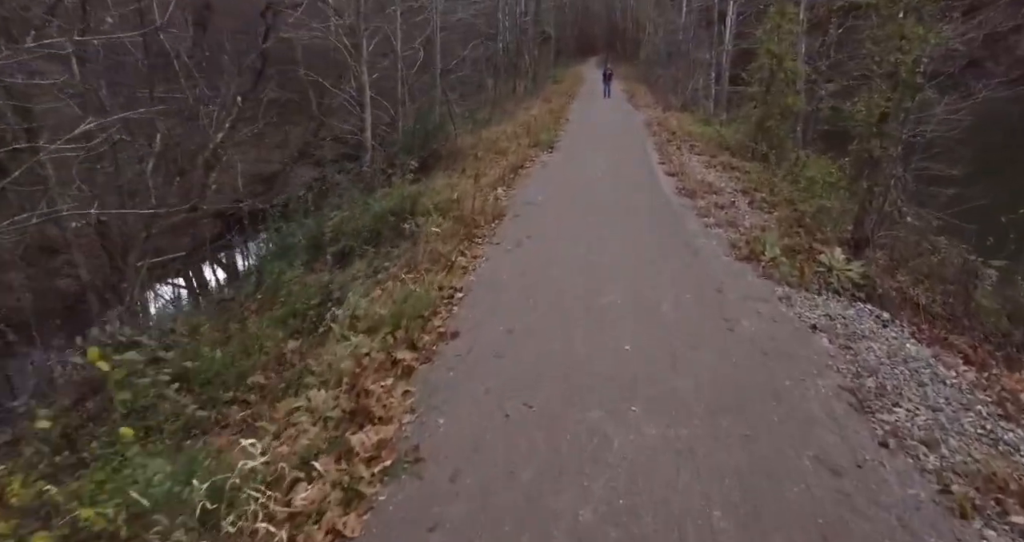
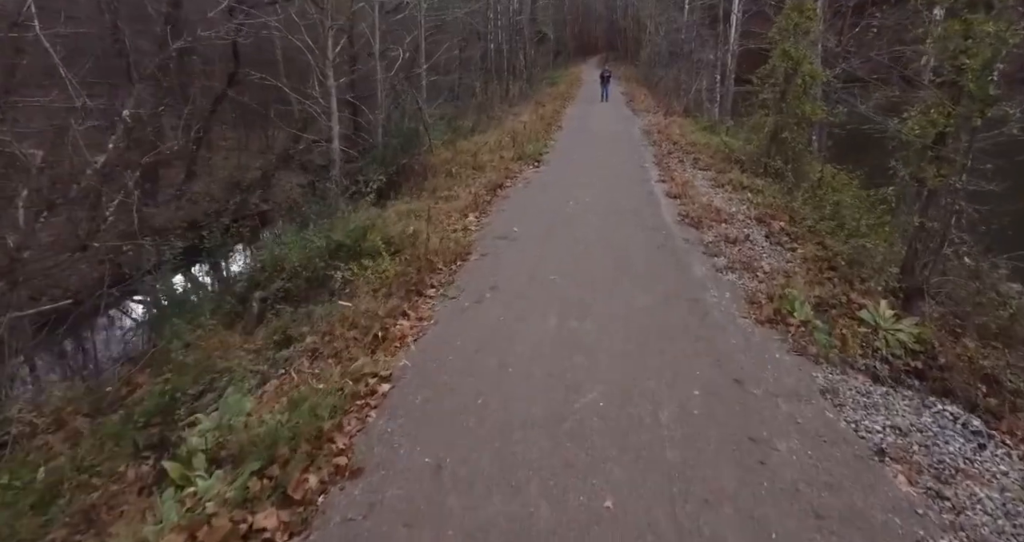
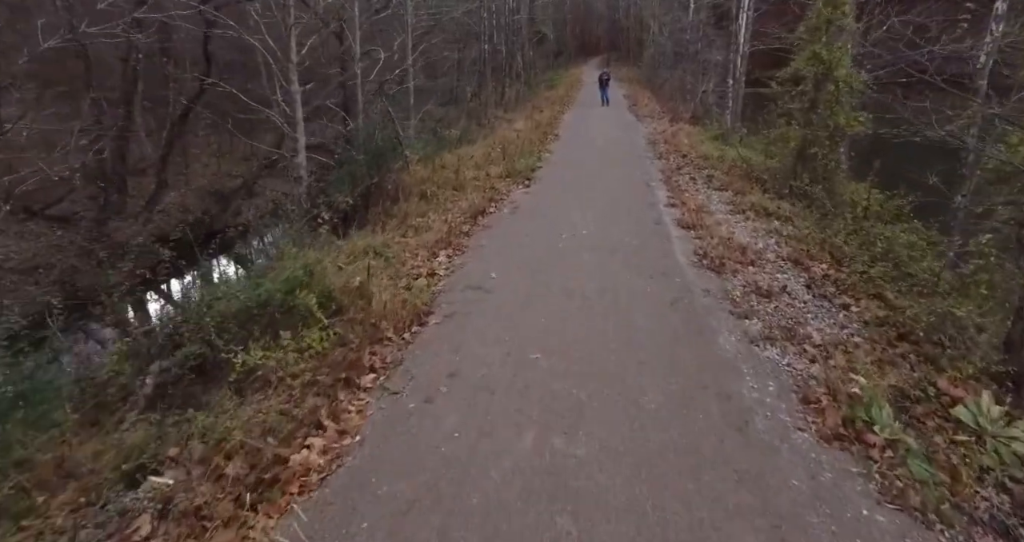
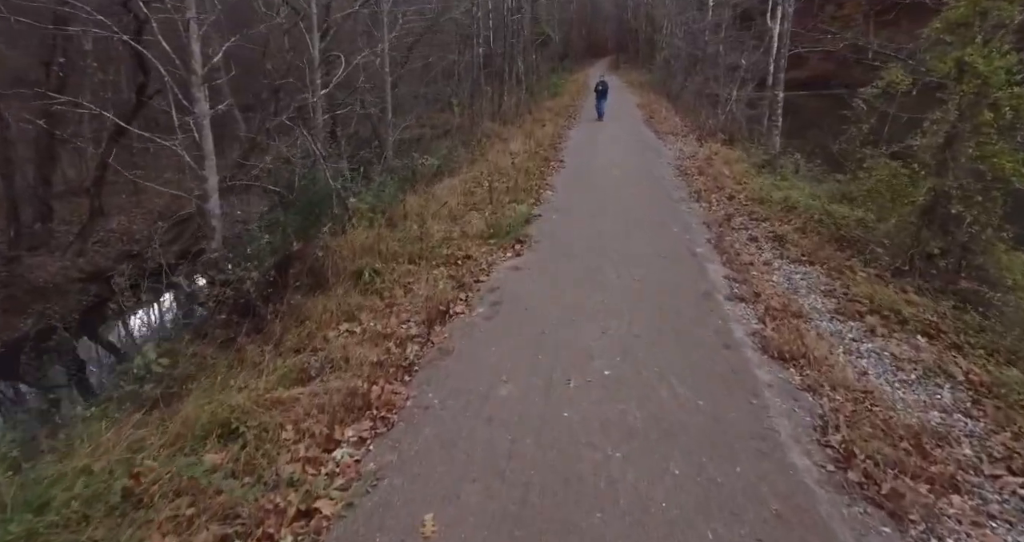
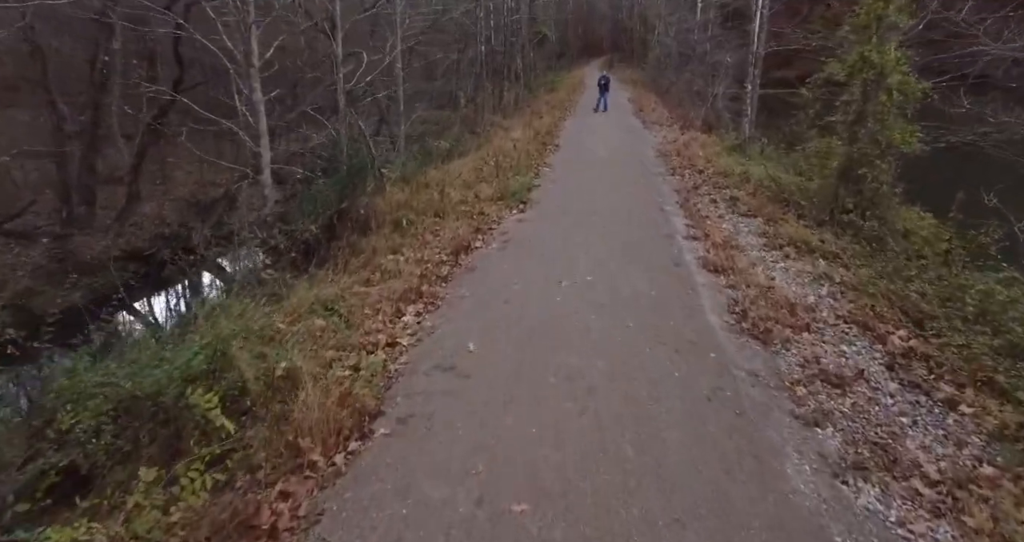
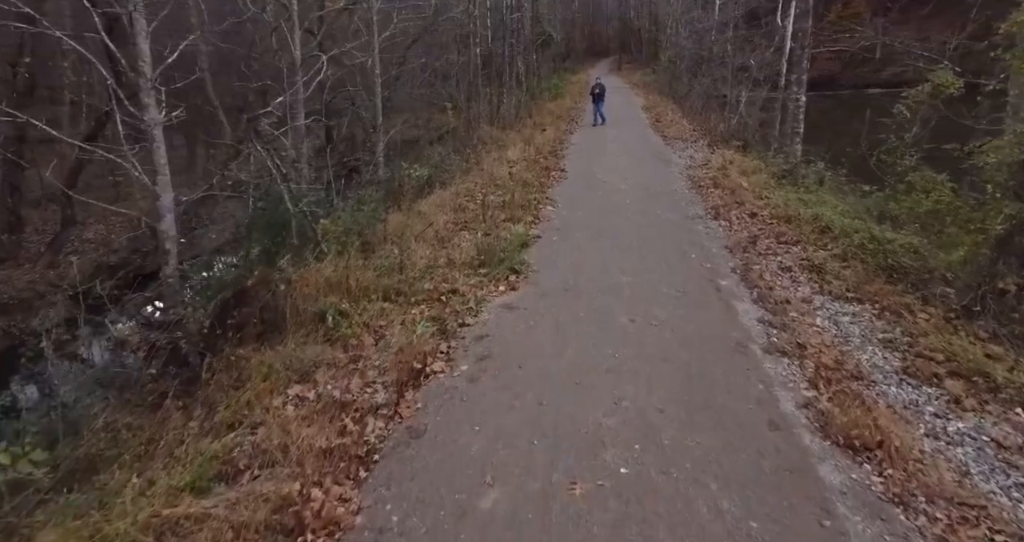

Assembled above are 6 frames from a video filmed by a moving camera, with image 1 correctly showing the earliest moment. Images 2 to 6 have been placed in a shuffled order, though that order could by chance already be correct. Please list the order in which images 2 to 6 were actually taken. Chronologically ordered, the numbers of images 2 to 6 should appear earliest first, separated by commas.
2, 3, 5, 4, 6
